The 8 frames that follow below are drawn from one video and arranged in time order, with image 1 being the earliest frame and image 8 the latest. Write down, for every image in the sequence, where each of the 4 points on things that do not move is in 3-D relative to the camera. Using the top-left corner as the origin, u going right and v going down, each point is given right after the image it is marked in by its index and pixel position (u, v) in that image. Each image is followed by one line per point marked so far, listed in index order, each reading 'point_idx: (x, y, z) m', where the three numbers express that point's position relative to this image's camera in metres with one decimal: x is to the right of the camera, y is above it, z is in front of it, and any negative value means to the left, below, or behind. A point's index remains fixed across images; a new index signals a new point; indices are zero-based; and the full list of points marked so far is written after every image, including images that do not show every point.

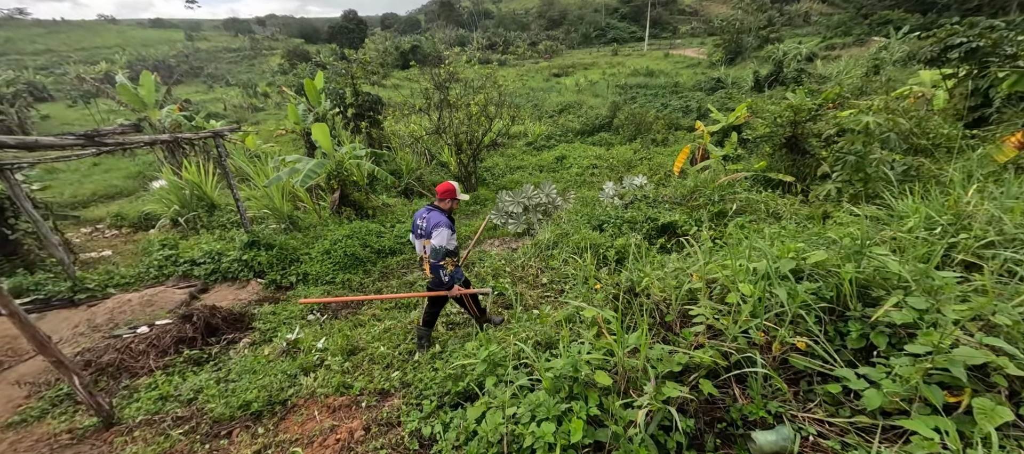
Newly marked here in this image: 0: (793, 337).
0: (+1.3, -0.5, +1.8) m
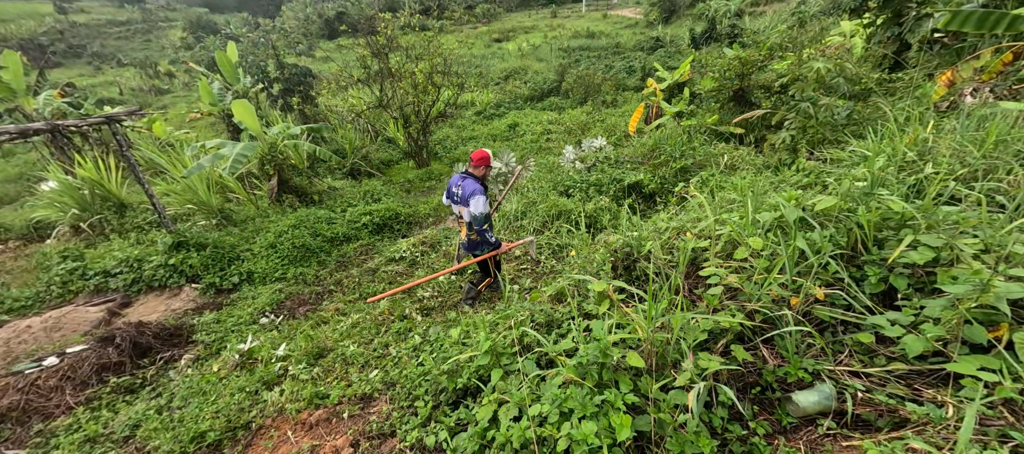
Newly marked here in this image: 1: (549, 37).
0: (+1.3, -0.2, +1.7) m
1: (+1.6, +7.7, +16.4) m
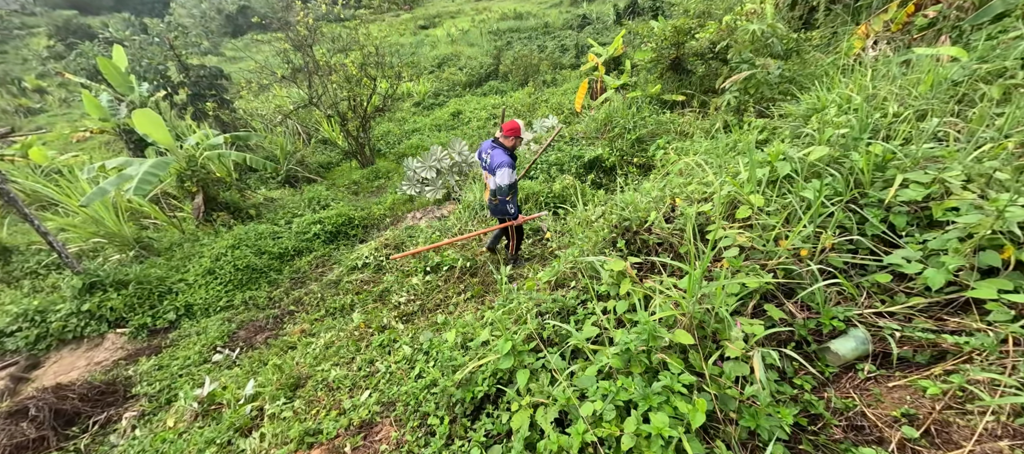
0: (+1.4, 0.0, +1.7) m
1: (-1.3, +8.1, +16.0) m
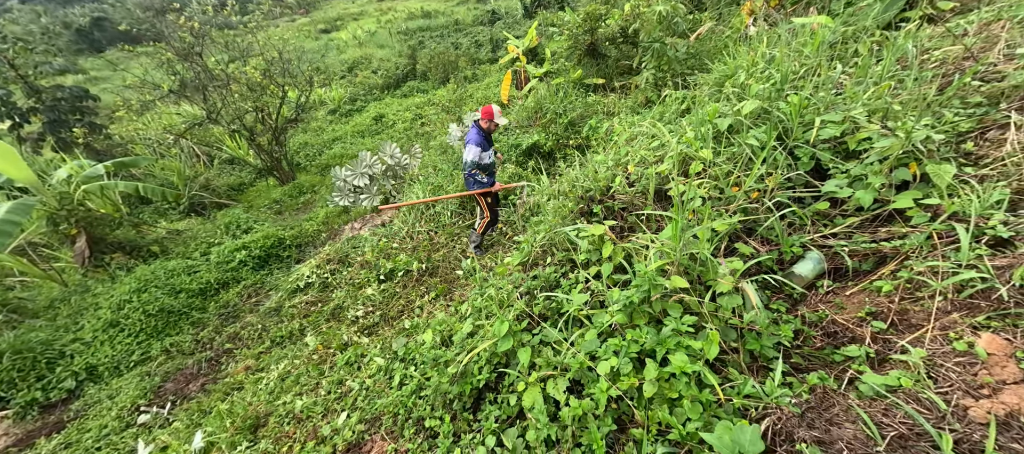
0: (+1.3, +0.2, +1.9) m
1: (-4.9, +7.8, +15.4) m
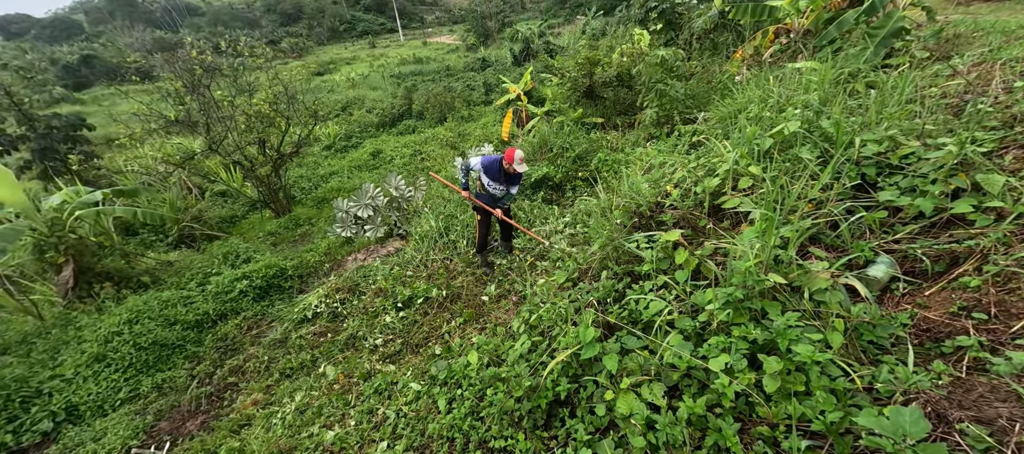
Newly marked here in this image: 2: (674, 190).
0: (+1.6, +0.2, +1.9) m
1: (-5.3, +6.3, +15.9) m
2: (+1.0, +0.2, +2.5) m
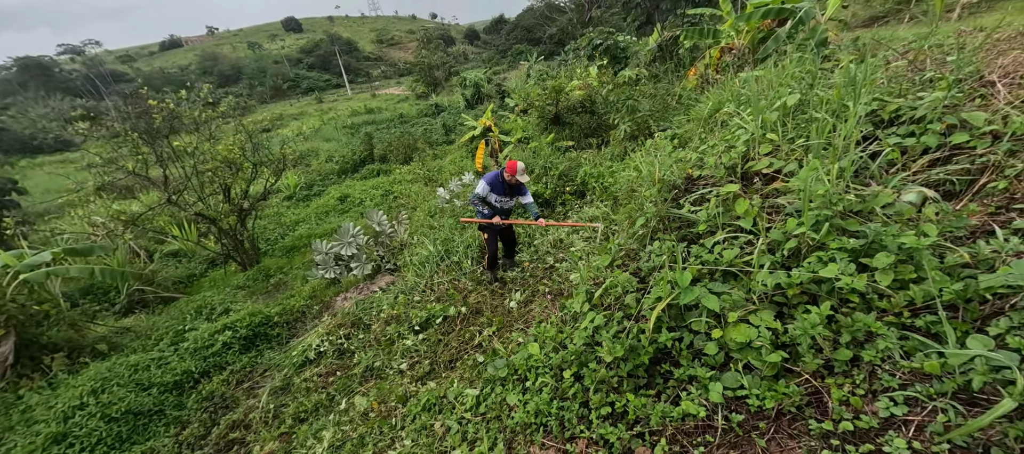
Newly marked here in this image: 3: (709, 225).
0: (+1.8, +0.5, +2.2) m
1: (-7.2, +4.2, +15.7) m
2: (+1.2, +0.4, +2.6) m
3: (+1.0, 0.0, +2.0) m
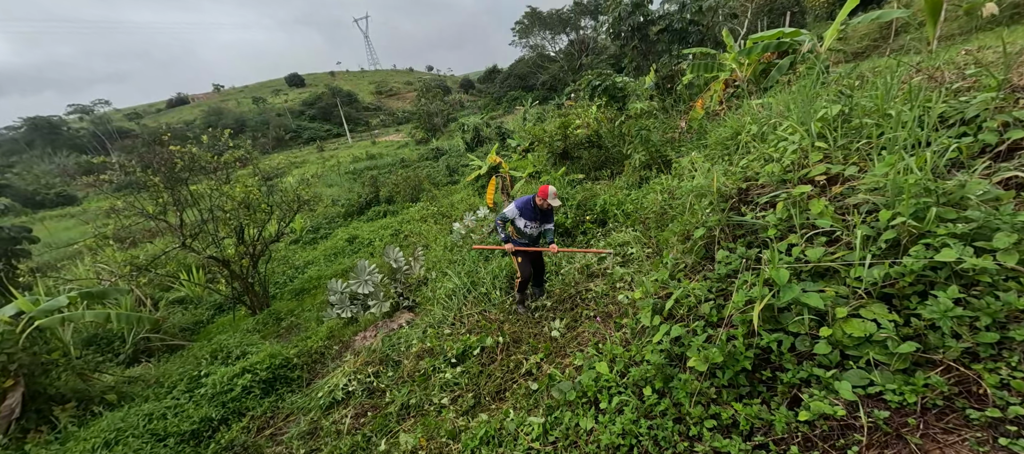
0: (+2.1, +0.5, +2.2) m
1: (-7.1, +2.4, +15.9) m
2: (+1.5, +0.3, +2.6) m
3: (+1.3, 0.0, +2.0) m
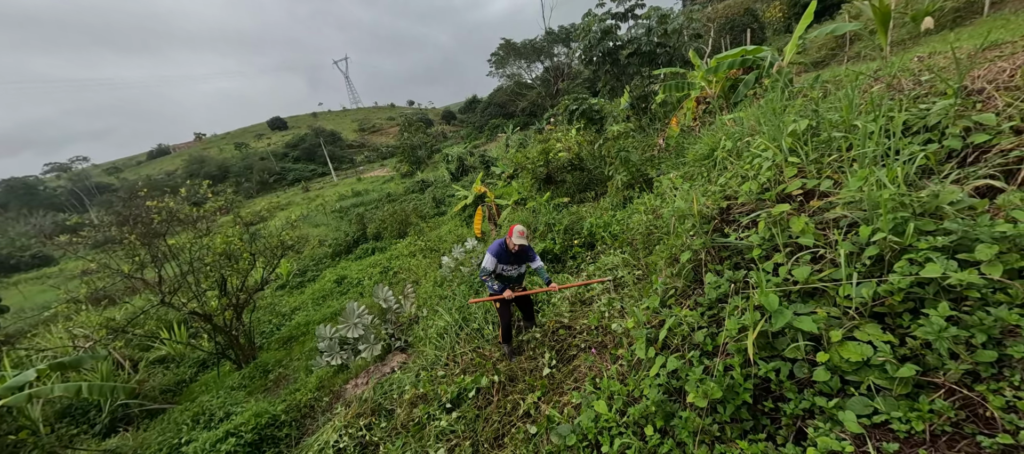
0: (+2.0, +0.4, +2.2) m
1: (-7.7, +0.8, +15.8) m
2: (+1.4, +0.2, +2.6) m
3: (+1.2, -0.1, +2.0) m
